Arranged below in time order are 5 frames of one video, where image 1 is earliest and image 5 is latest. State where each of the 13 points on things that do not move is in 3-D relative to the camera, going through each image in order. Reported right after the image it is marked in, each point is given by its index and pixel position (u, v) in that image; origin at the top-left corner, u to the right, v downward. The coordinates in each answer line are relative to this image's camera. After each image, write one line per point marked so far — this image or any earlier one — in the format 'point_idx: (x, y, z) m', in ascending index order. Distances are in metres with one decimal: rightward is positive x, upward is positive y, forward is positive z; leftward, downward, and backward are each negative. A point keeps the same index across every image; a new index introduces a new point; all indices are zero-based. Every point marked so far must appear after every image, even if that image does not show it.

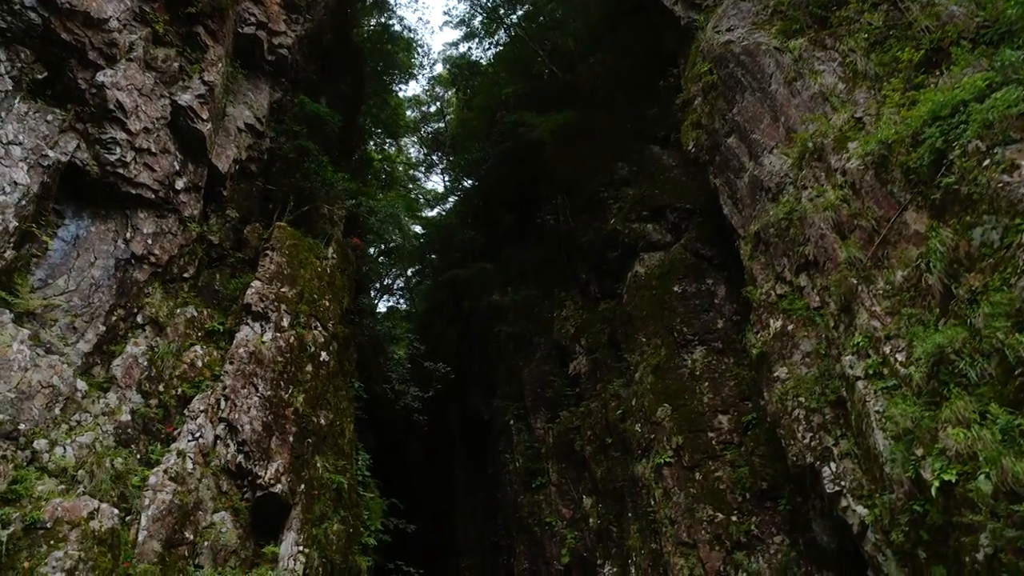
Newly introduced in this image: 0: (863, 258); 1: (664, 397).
0: (+3.5, +0.3, +7.1) m
1: (+2.3, -1.6, +10.5) m
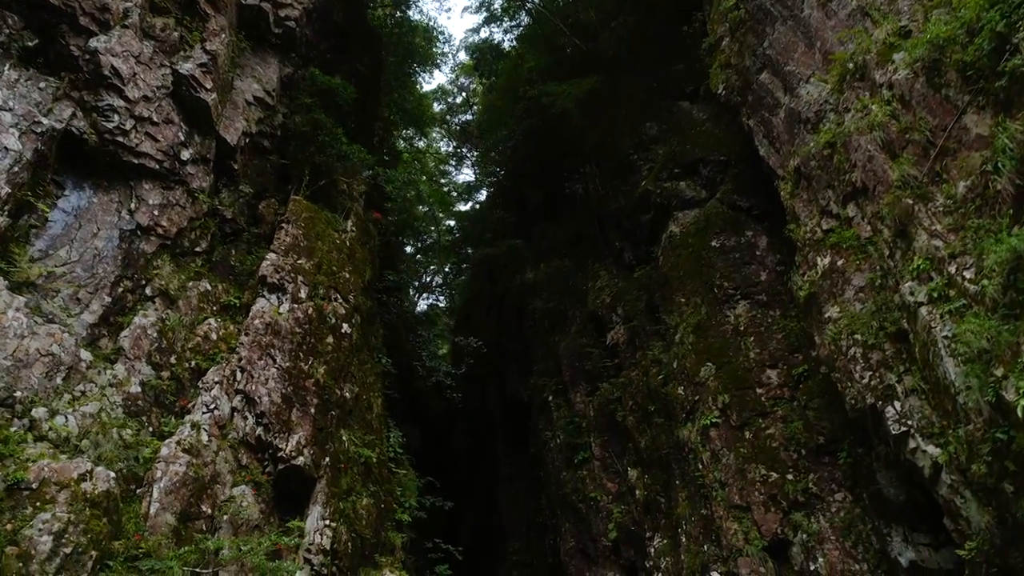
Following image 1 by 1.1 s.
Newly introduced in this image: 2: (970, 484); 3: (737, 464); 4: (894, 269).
0: (+3.7, +1.0, +6.4) m
1: (+2.8, -1.0, +9.9) m
2: (+3.4, -1.5, +5.2) m
3: (+2.8, -2.2, +8.7) m
4: (+3.5, +0.2, +6.5) m
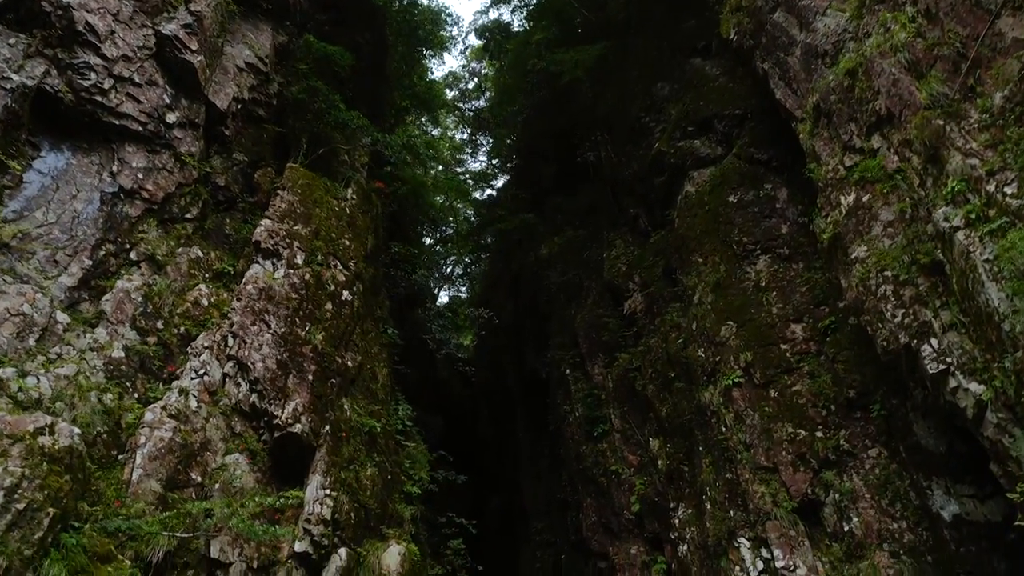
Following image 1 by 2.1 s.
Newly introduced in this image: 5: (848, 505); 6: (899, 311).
0: (+3.6, +1.6, +5.8) m
1: (+2.9, -0.4, +9.4) m
2: (+3.4, -0.9, +4.7) m
3: (+2.9, -1.6, +8.2) m
4: (+3.5, +0.8, +6.0) m
5: (+3.4, -2.2, +7.2) m
6: (+3.3, -0.2, +6.0) m
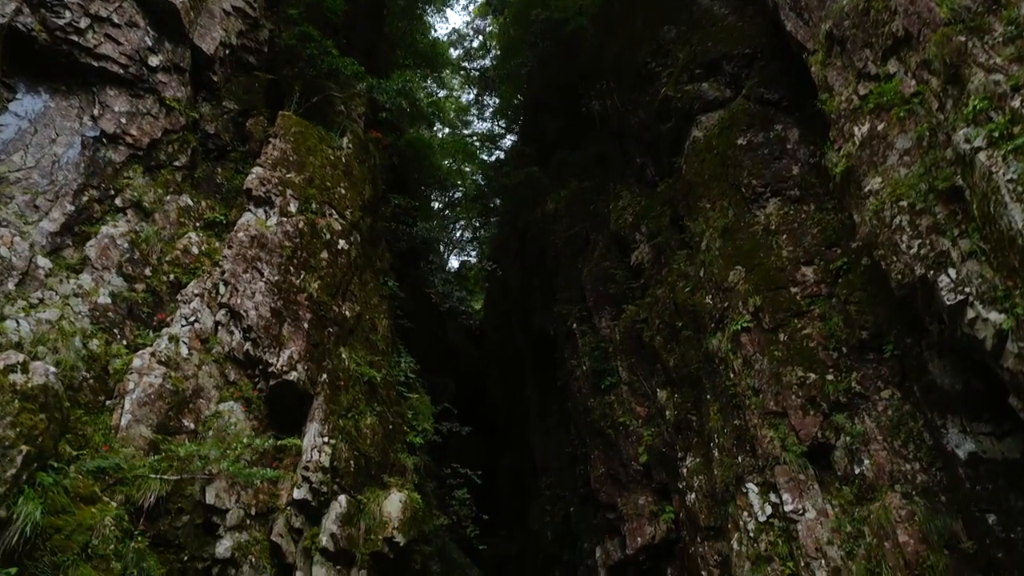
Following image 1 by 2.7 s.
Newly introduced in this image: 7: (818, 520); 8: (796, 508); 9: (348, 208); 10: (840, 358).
0: (+3.5, +2.2, +5.4) m
1: (+2.9, +0.4, +9.1) m
2: (+3.4, -0.4, +4.4) m
3: (+3.0, -0.9, +8.0) m
4: (+3.5, +1.3, +5.6) m
5: (+3.5, -1.6, +7.0) m
6: (+3.3, +0.4, +5.7) m
7: (+3.0, -2.3, +6.9) m
8: (+2.9, -2.2, +7.1) m
9: (-2.1, +1.0, +8.9) m
10: (+3.5, -0.8, +7.6) m
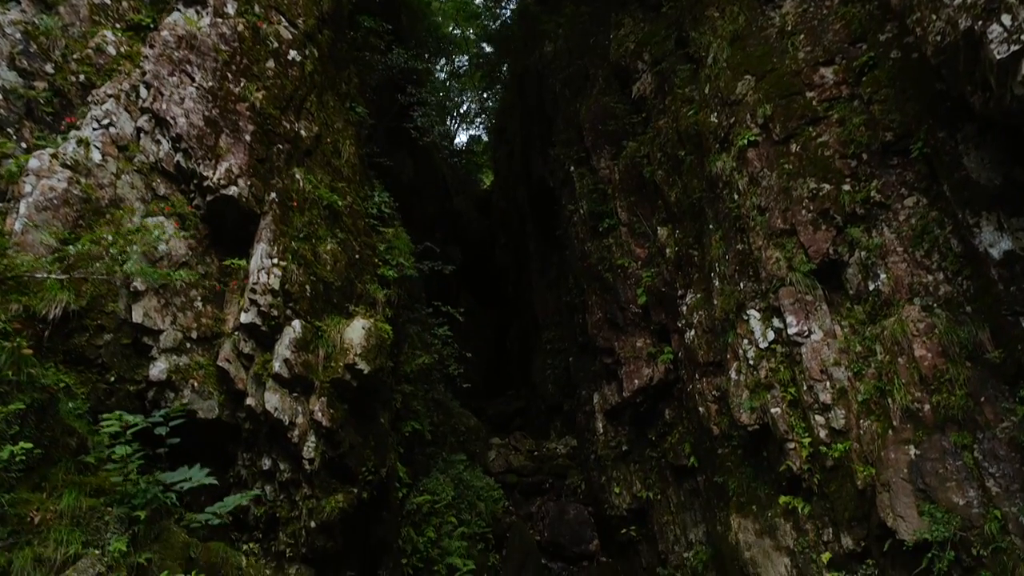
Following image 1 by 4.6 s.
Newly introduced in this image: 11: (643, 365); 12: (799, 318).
0: (+3.2, +3.7, +4.0) m
1: (+2.7, +2.5, +8.0) m
2: (+3.0, +1.0, +3.5) m
3: (+2.7, +1.1, +7.1) m
4: (+3.1, +2.9, +4.4) m
5: (+3.2, +0.2, +6.2) m
6: (+3.0, +2.0, +4.7) m
7: (+2.8, -0.5, +6.3) m
8: (+2.7, -0.4, +6.5) m
9: (-2.3, +3.0, +7.8) m
10: (+3.3, +1.2, +6.7) m
11: (+1.9, -1.1, +10.0) m
12: (+2.7, -0.3, +6.5) m
